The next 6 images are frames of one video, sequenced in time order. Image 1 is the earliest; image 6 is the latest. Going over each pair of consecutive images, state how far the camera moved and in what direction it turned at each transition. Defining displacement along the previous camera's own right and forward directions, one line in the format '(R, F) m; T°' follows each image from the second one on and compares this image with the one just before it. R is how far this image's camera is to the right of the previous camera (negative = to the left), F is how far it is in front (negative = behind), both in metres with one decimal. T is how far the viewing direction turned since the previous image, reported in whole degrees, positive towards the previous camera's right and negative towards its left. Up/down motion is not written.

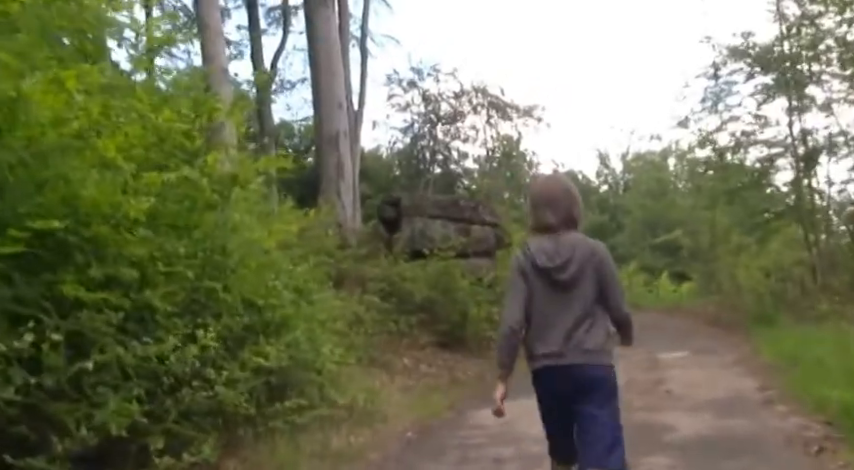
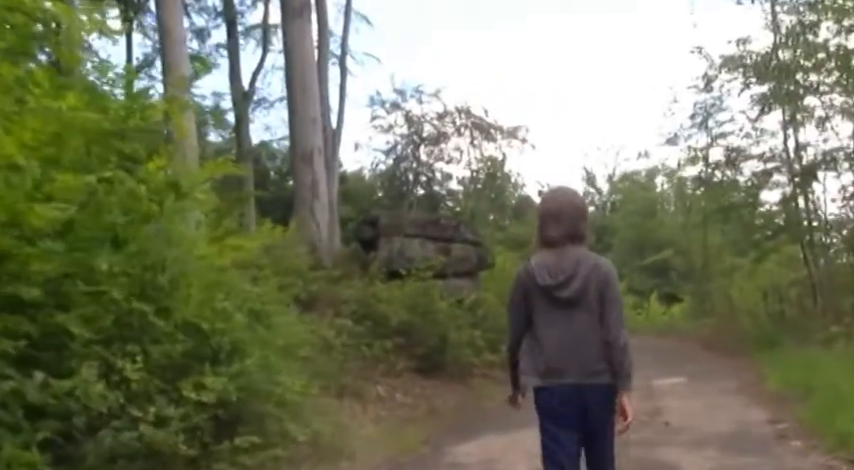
(+0.1, +0.9) m; +1°
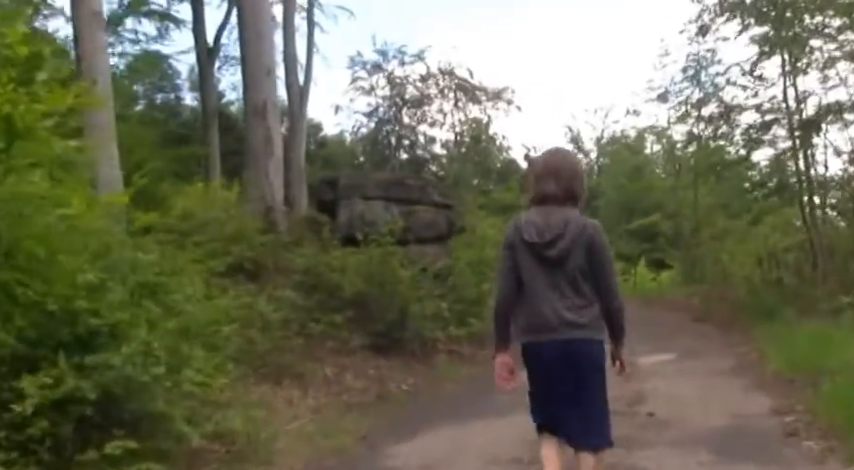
(+0.5, +1.5) m; +1°
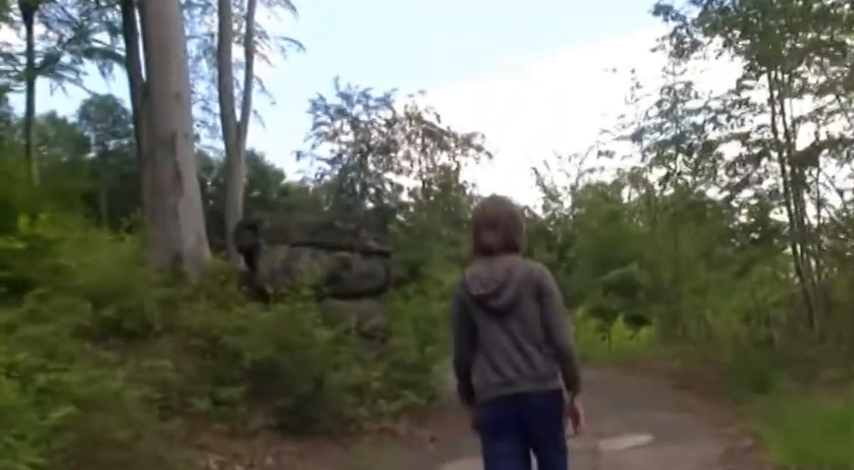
(+0.6, +2.0) m; +2°
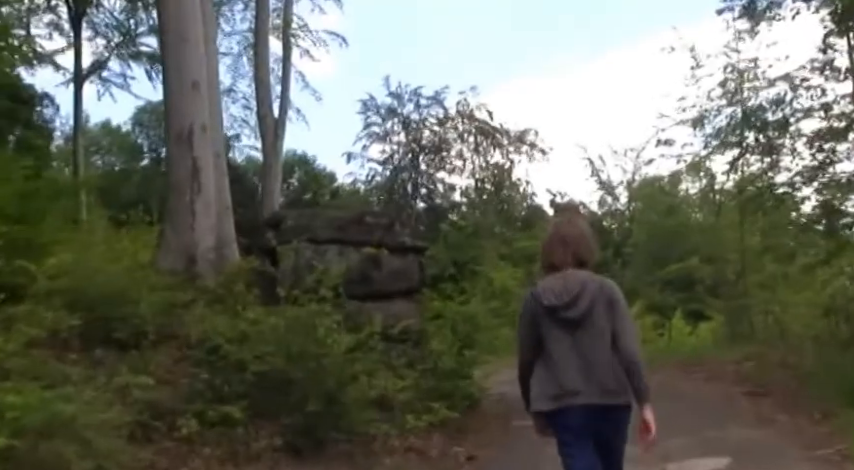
(+0.3, +1.3) m; -4°
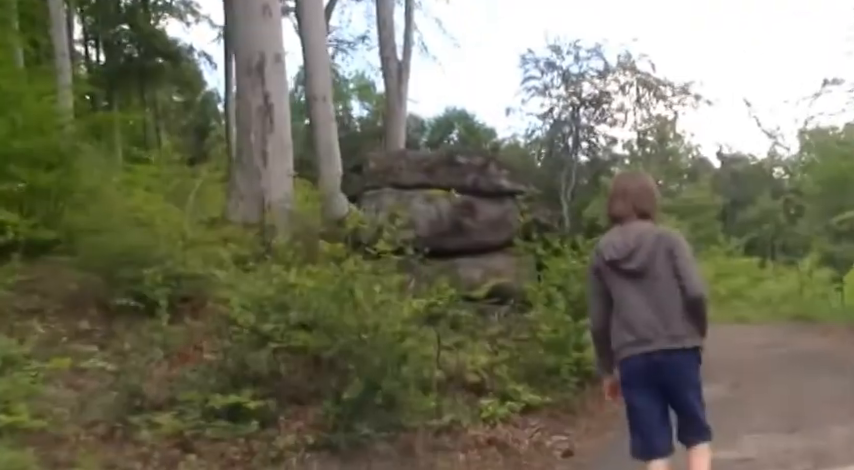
(+0.6, +2.0) m; -10°
